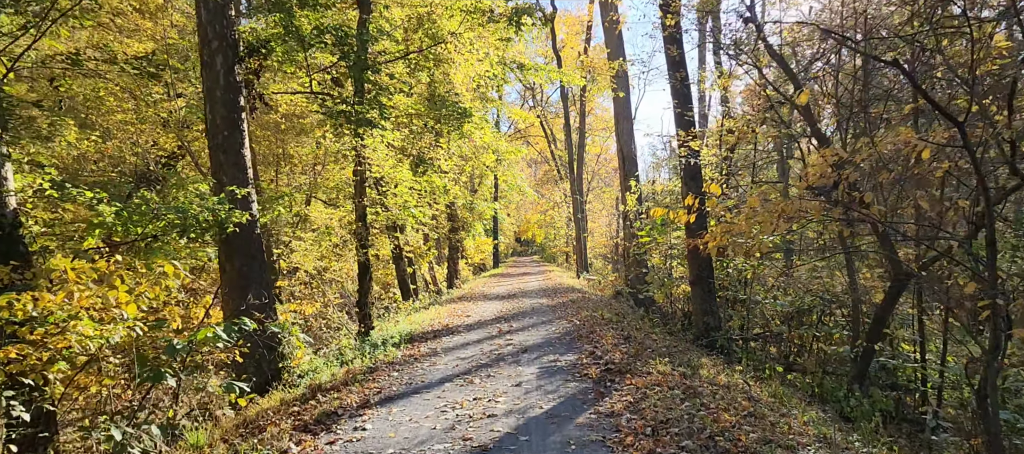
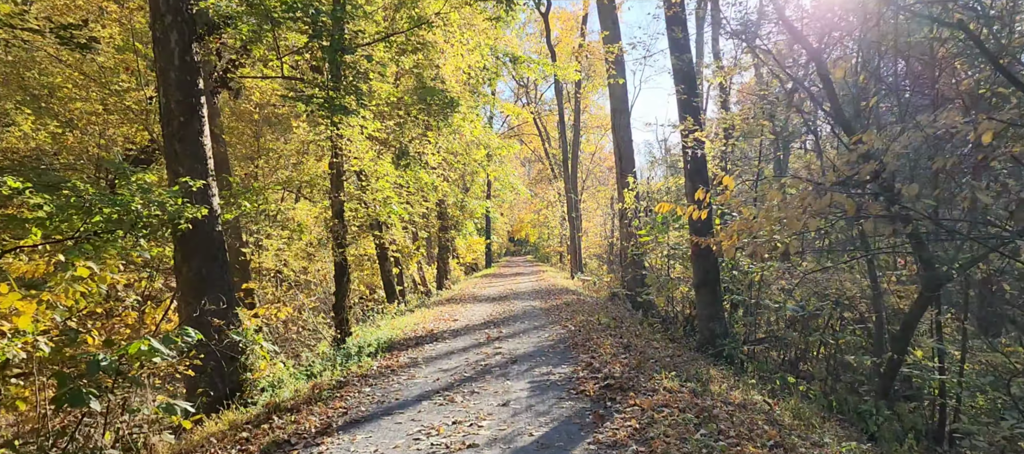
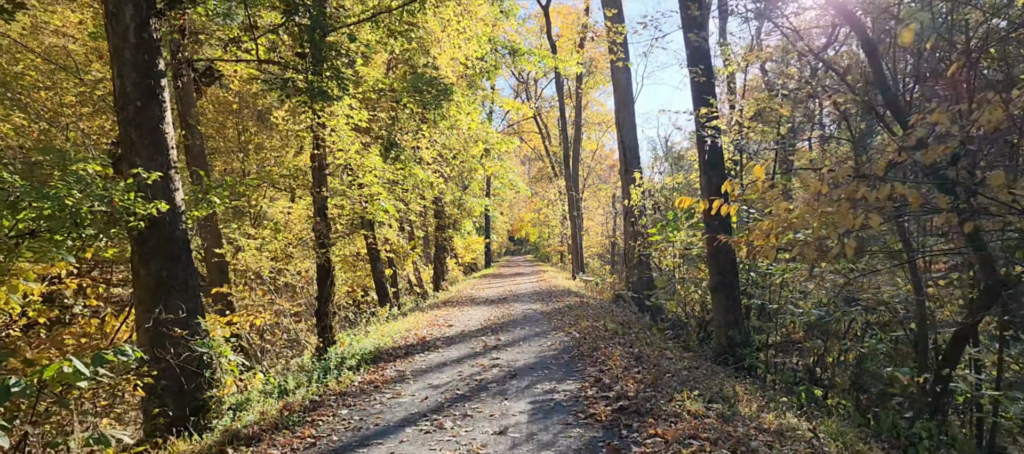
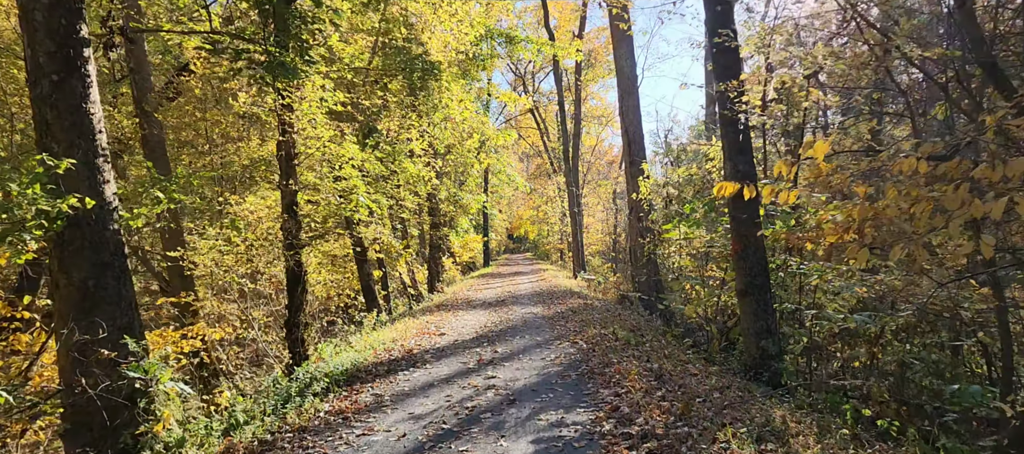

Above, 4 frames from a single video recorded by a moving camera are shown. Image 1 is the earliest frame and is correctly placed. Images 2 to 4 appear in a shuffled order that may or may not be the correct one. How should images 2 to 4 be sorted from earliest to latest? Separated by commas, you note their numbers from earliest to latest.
2, 3, 4
